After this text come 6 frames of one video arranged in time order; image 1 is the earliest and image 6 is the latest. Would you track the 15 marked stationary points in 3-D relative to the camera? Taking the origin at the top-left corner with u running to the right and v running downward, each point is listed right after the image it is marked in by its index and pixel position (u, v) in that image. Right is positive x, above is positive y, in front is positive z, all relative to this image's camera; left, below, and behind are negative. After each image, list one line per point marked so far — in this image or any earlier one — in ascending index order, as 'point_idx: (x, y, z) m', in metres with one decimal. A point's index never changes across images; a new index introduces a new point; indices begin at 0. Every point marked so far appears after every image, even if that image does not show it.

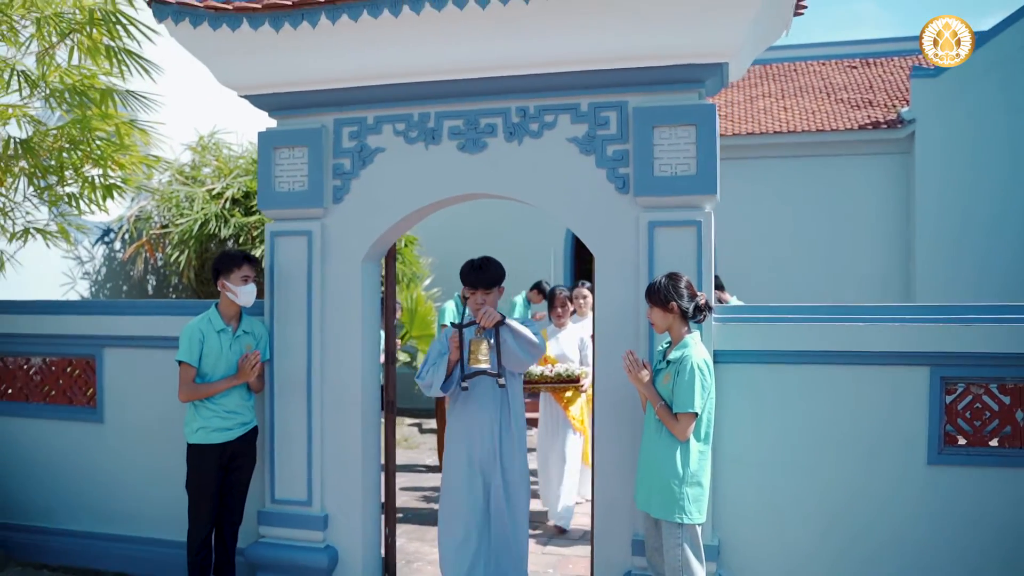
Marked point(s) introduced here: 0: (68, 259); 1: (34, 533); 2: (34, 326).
0: (-3.8, +0.3, +7.2) m
1: (-2.7, -1.4, +4.7) m
2: (-2.7, -0.2, +4.7) m
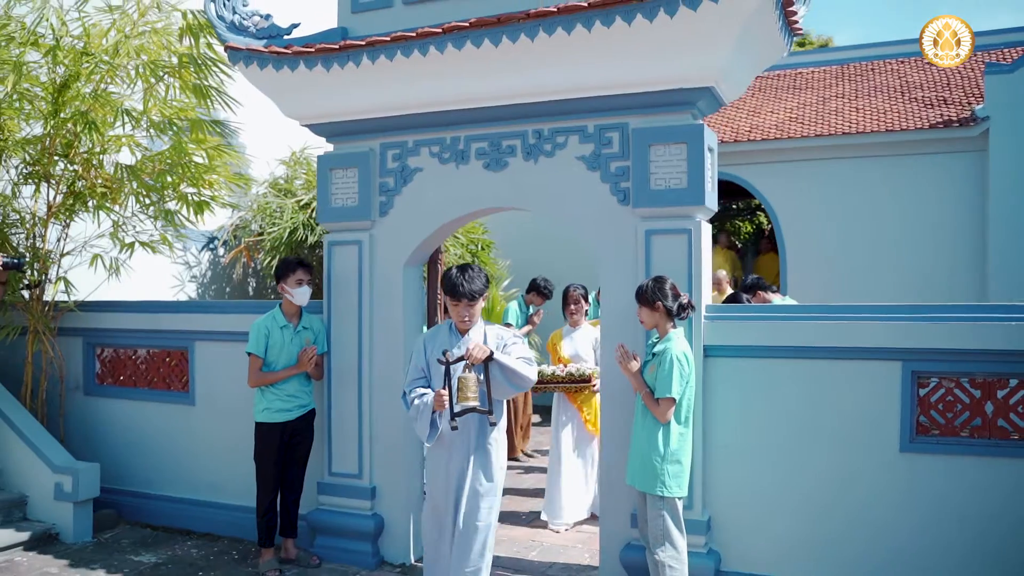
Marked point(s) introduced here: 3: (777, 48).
0: (-3.2, +0.2, +8.1) m
1: (-2.5, -1.4, +5.6) m
2: (-2.5, -0.2, +5.6) m
3: (+1.3, +1.3, +4.2) m
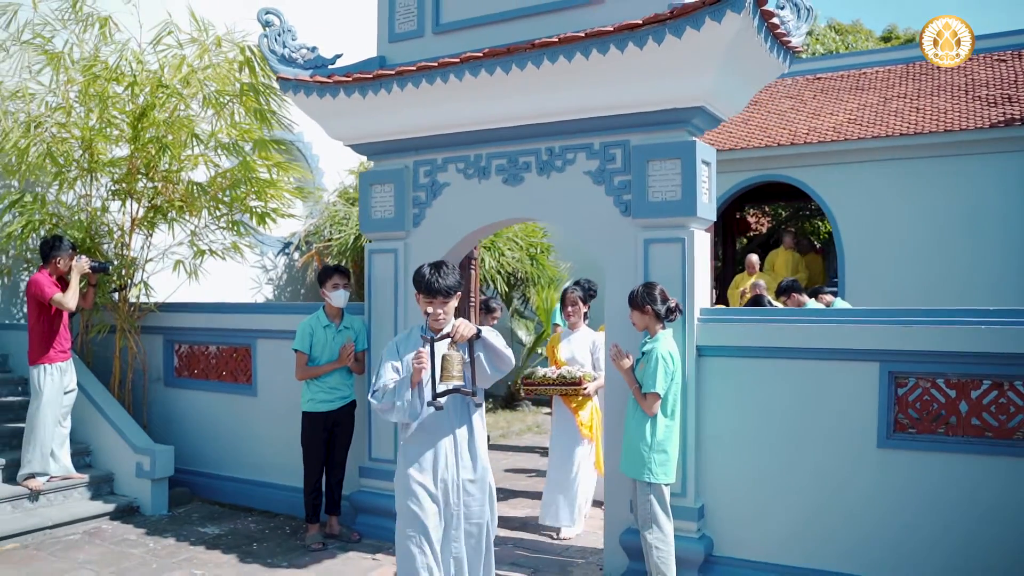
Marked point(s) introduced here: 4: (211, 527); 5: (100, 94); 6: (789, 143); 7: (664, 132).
0: (-2.7, +0.2, +8.9) m
1: (-2.3, -1.4, +6.3) m
2: (-2.2, -0.2, +6.2) m
3: (+1.3, +1.2, +4.5) m
4: (-2.0, -1.6, +5.6) m
5: (-2.9, +1.4, +5.9) m
6: (+3.5, +1.8, +10.5) m
7: (+0.8, +0.8, +4.5) m
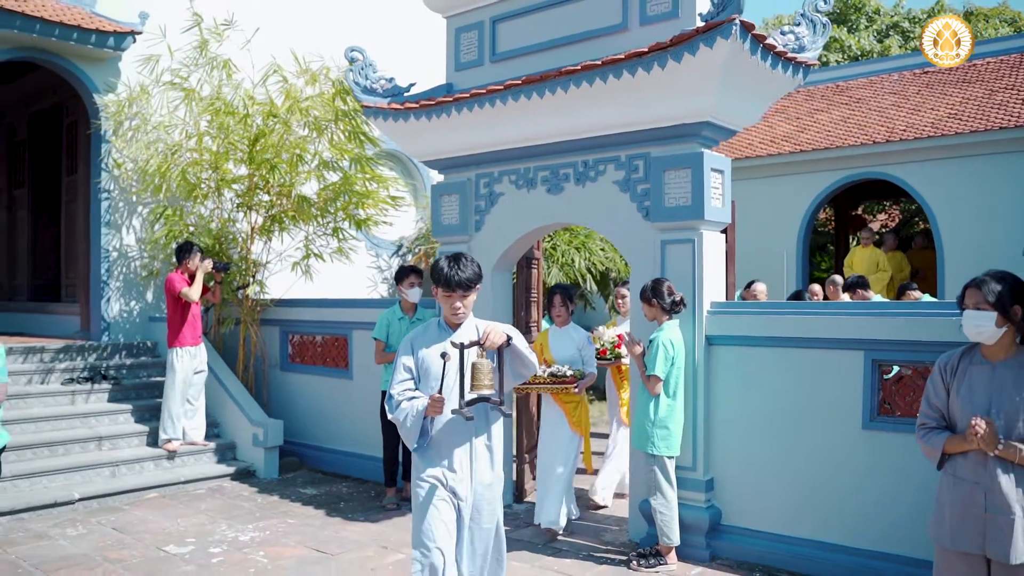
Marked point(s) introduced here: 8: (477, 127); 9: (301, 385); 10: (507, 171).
0: (-1.7, +0.2, +9.9) m
1: (-1.7, -1.4, +7.3) m
2: (-1.7, -0.2, +7.3) m
3: (+1.5, +1.3, +4.9) m
4: (-1.6, -1.6, +6.6) m
5: (-2.4, +1.4, +7.0) m
6: (+4.6, +1.9, +10.5) m
7: (+1.0, +0.9, +5.0) m
8: (-0.2, +1.1, +5.8) m
9: (-1.9, -0.9, +7.5) m
10: (0.0, +0.8, +5.9) m
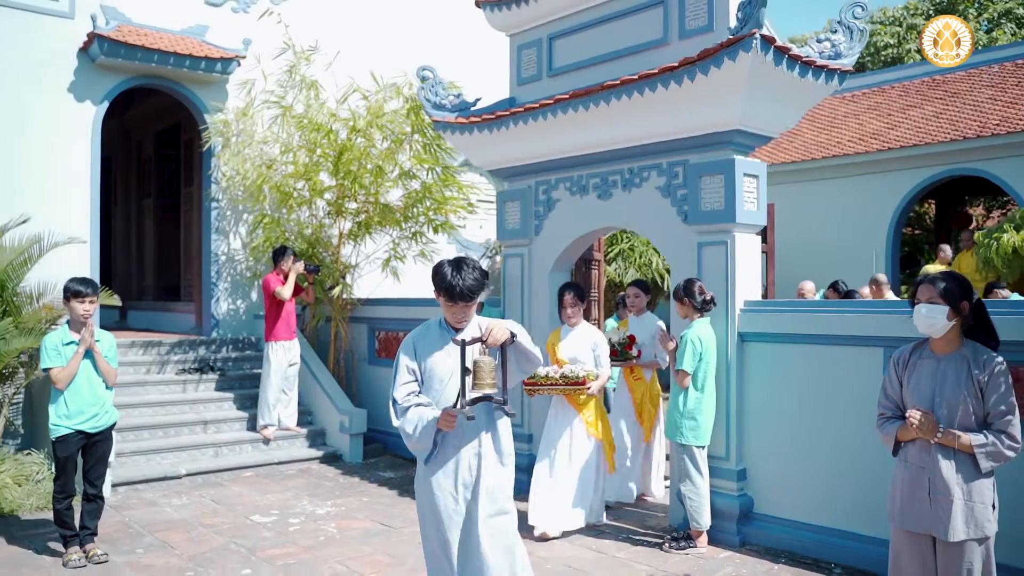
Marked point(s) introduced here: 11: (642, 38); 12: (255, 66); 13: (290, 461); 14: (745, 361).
0: (-0.8, +0.2, +10.5) m
1: (-1.1, -1.4, +7.9) m
2: (-1.1, -0.2, +7.9) m
3: (+1.8, +1.3, +5.1) m
4: (-1.1, -1.6, +7.2) m
5: (-1.8, +1.4, +7.7) m
6: (+5.6, +1.9, +10.2) m
7: (+1.3, +0.9, +5.3) m
8: (+0.2, +1.1, +6.2) m
9: (-1.3, -0.9, +8.1) m
10: (+0.4, +0.8, +6.3) m
11: (+0.9, +1.7, +5.7) m
12: (-2.7, +2.4, +8.9) m
13: (-1.9, -1.5, +7.3) m
14: (+1.4, -0.5, +5.1) m
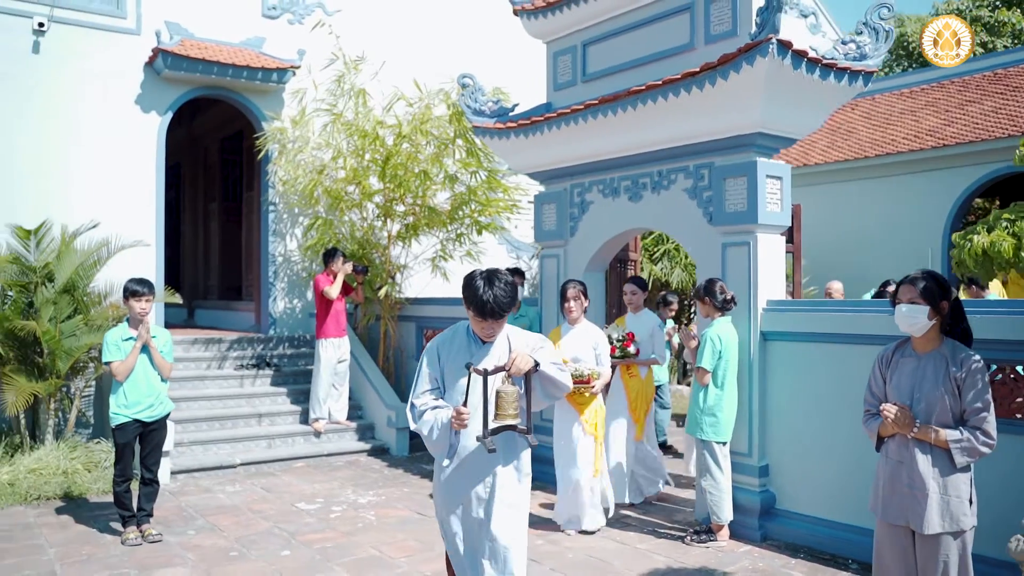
0: (-0.2, +0.2, +10.8) m
1: (-0.7, -1.4, +8.2) m
2: (-0.7, -0.2, +8.2) m
3: (+1.9, +1.3, +5.2) m
4: (-0.7, -1.6, +7.5) m
5: (-1.5, +1.4, +8.1) m
6: (+6.2, +1.9, +10.0) m
7: (+1.5, +0.9, +5.4) m
8: (+0.4, +1.1, +6.4) m
9: (-0.8, -0.9, +8.4) m
10: (+0.6, +0.8, +6.5) m
11: (+1.1, +1.7, +5.9) m
12: (-2.2, +2.4, +9.3) m
13: (-1.6, -1.5, +7.6) m
14: (+1.6, -0.5, +5.2) m
